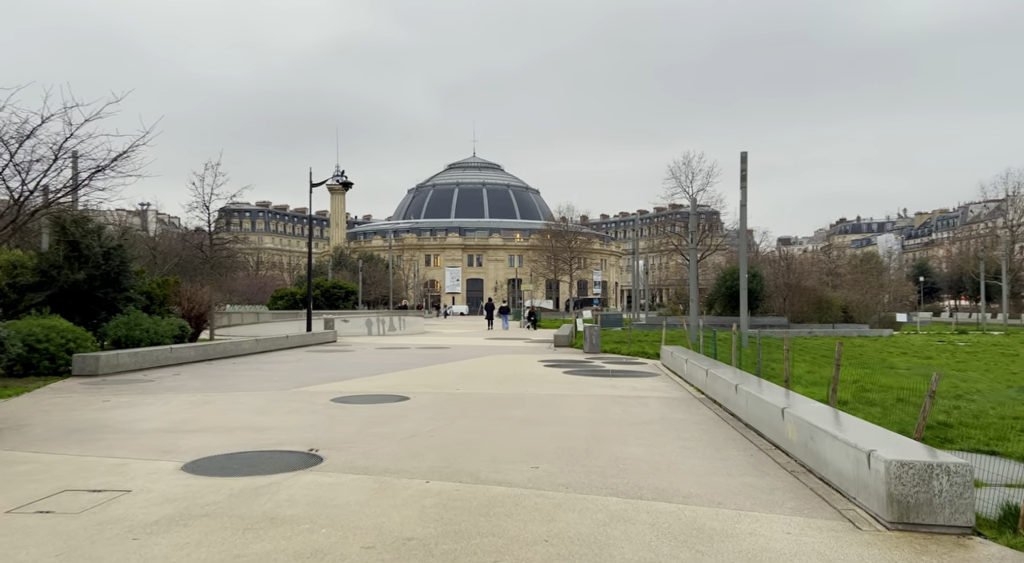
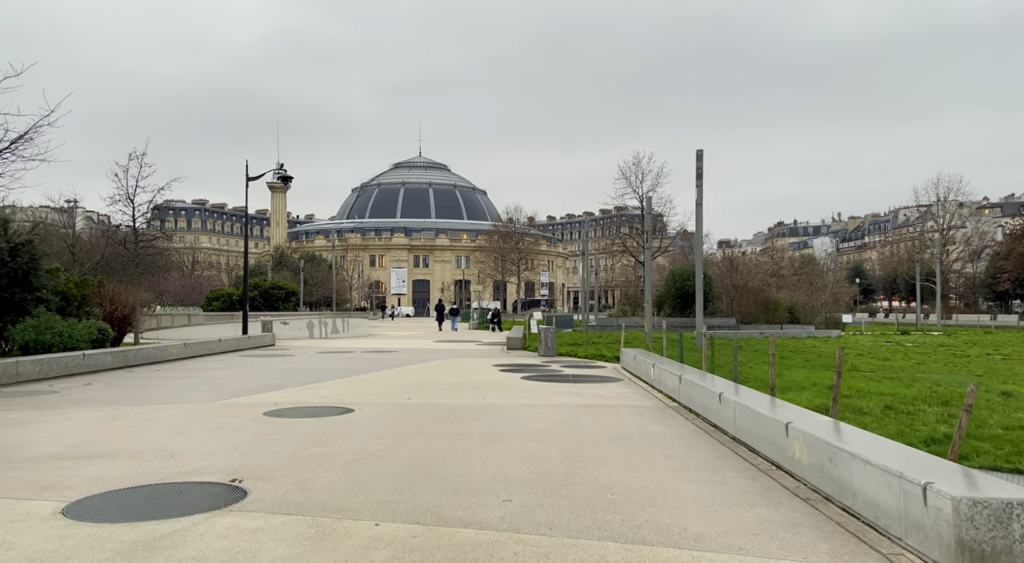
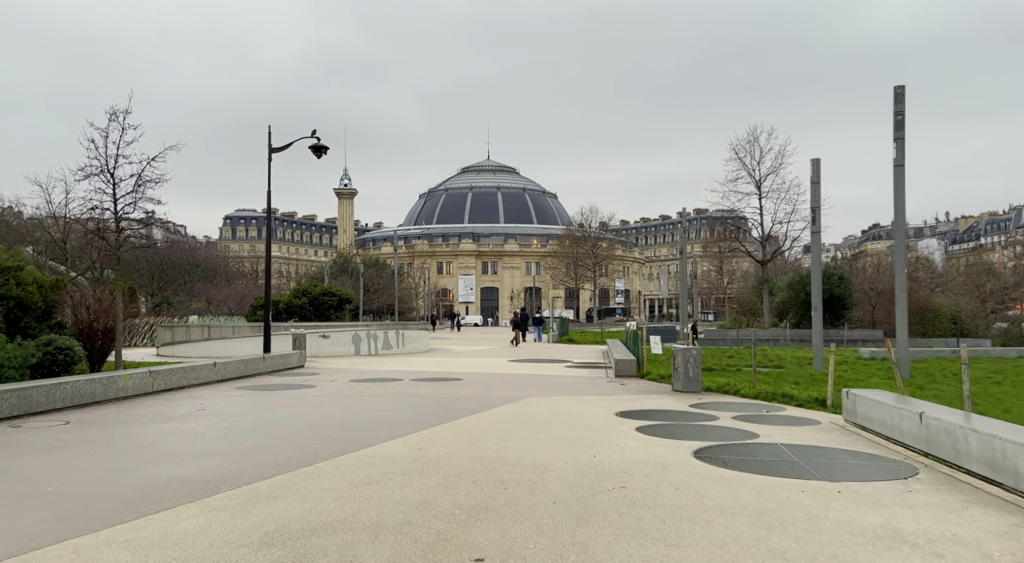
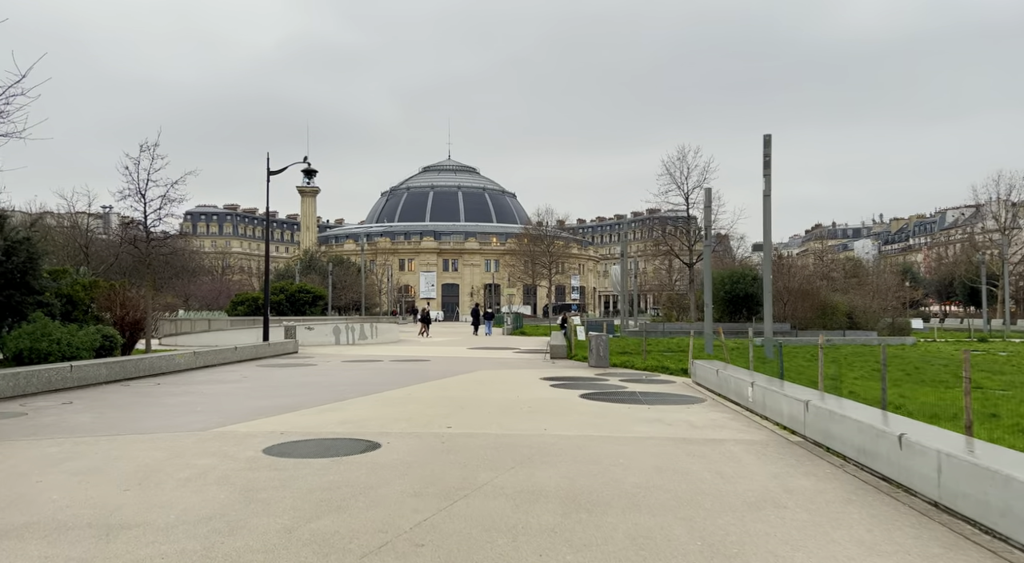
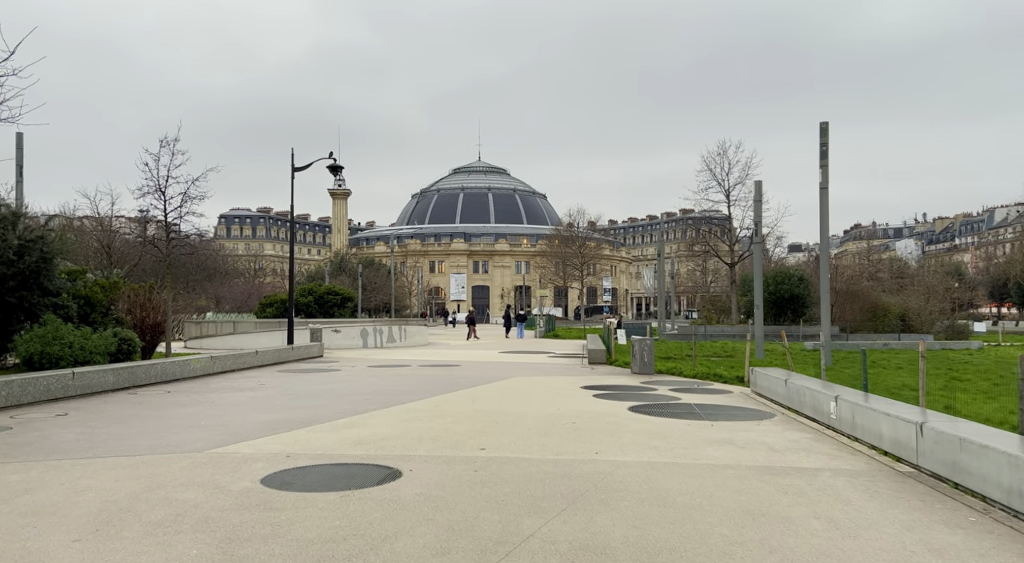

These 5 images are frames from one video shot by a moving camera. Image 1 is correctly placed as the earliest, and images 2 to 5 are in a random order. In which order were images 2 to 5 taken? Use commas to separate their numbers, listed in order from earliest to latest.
2, 4, 5, 3
